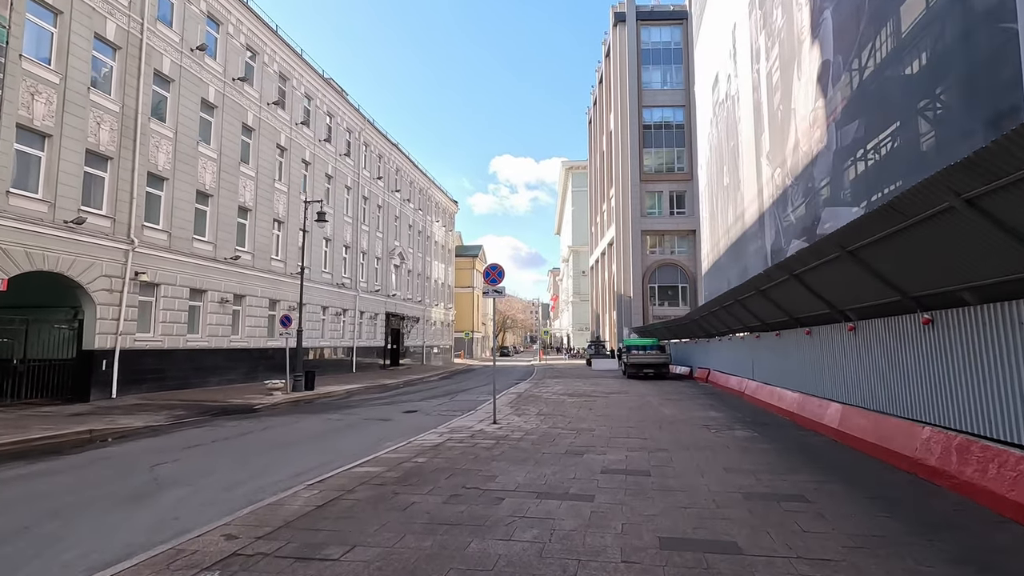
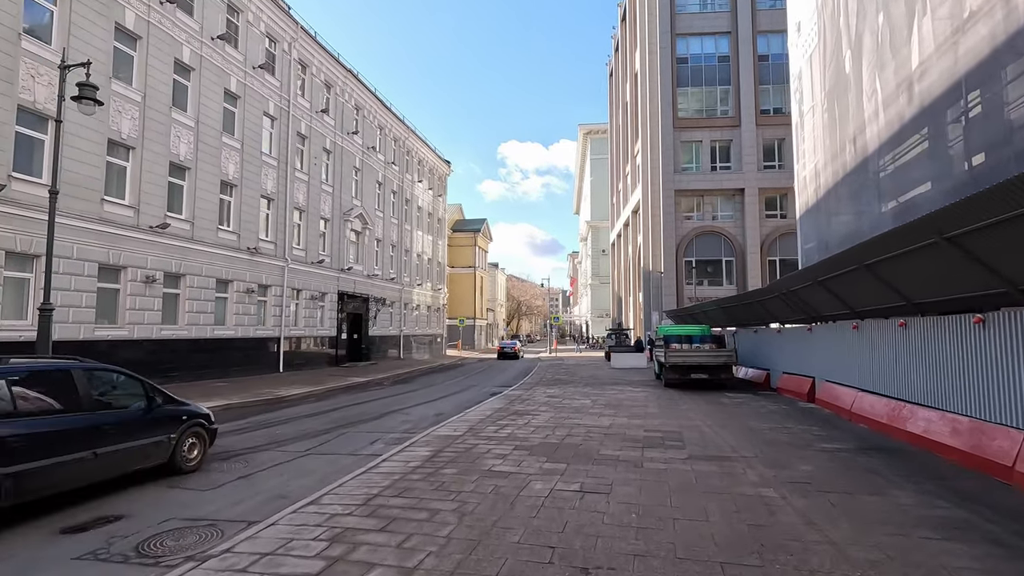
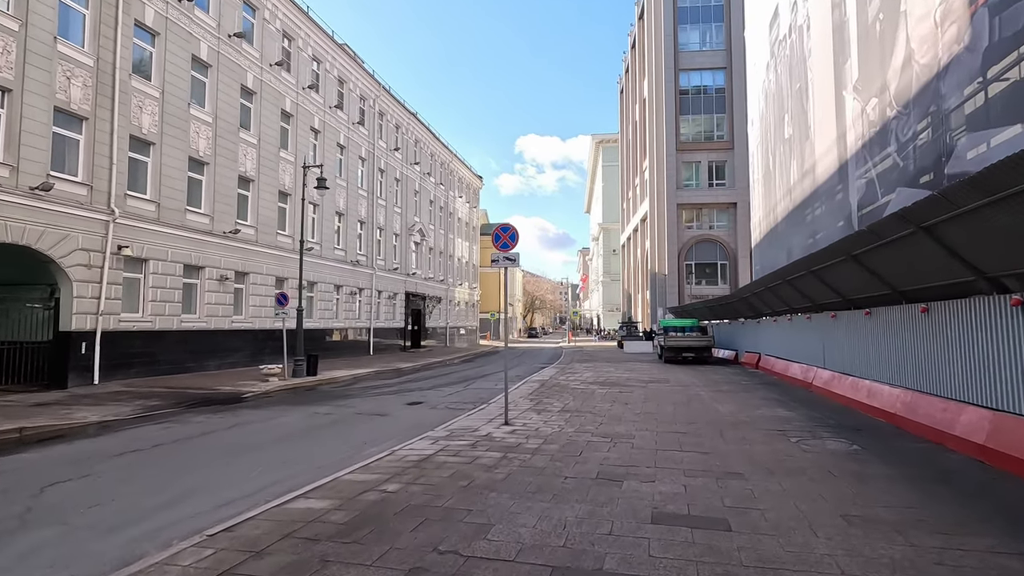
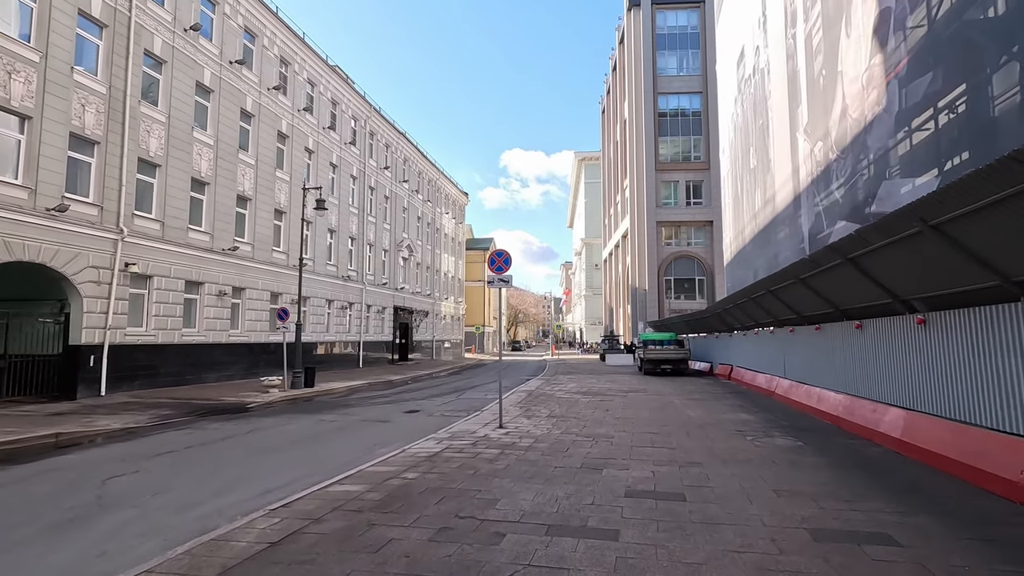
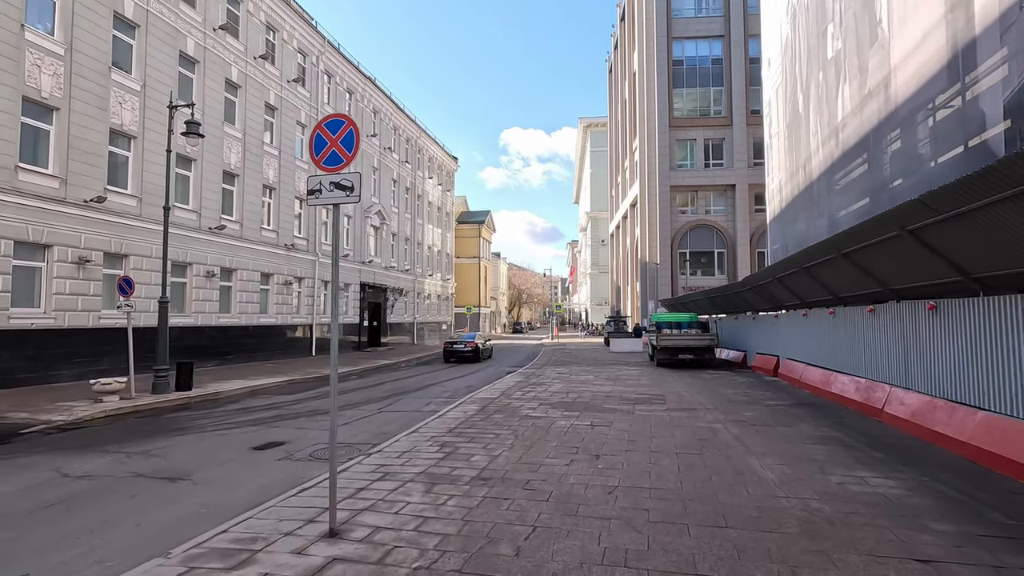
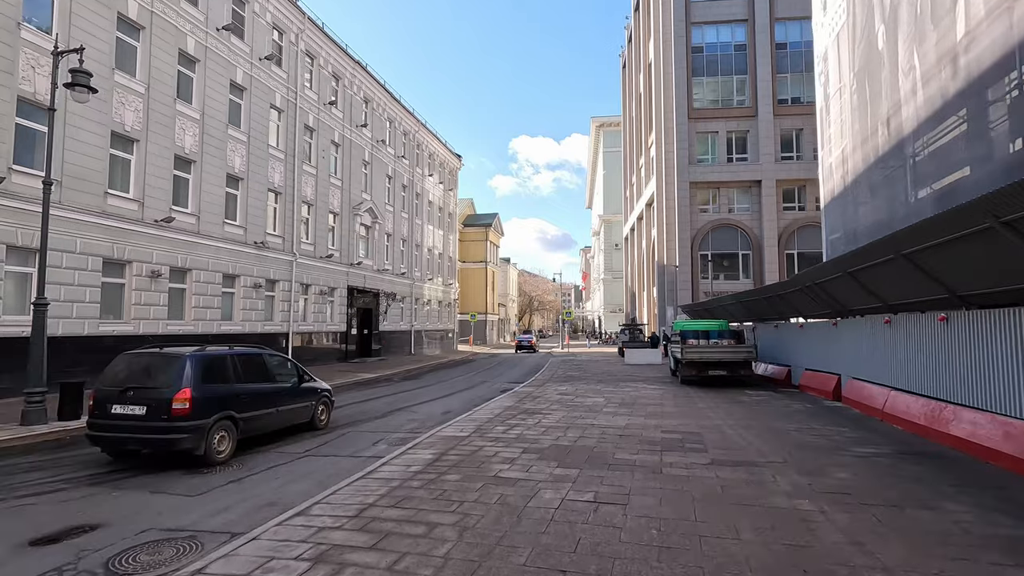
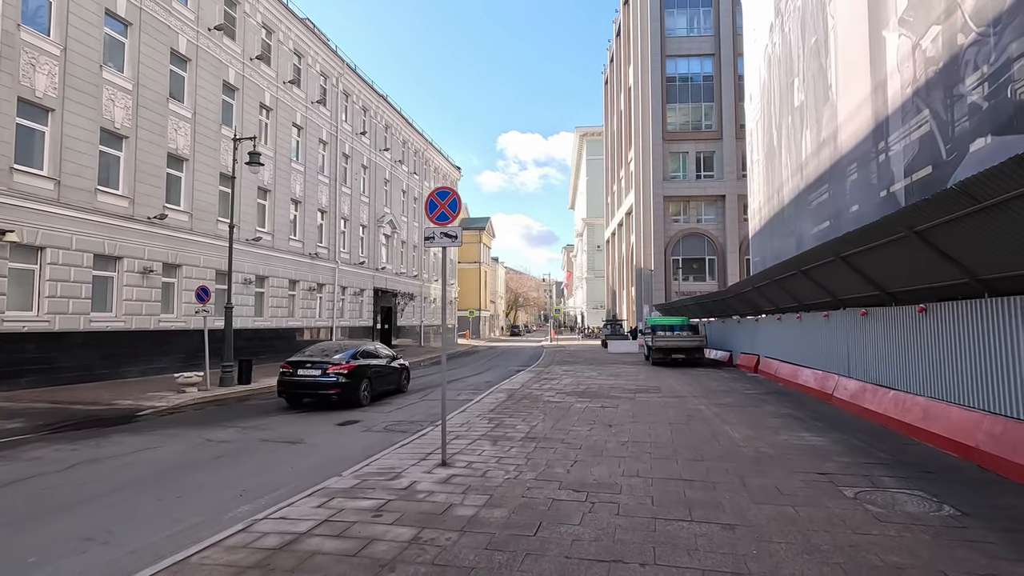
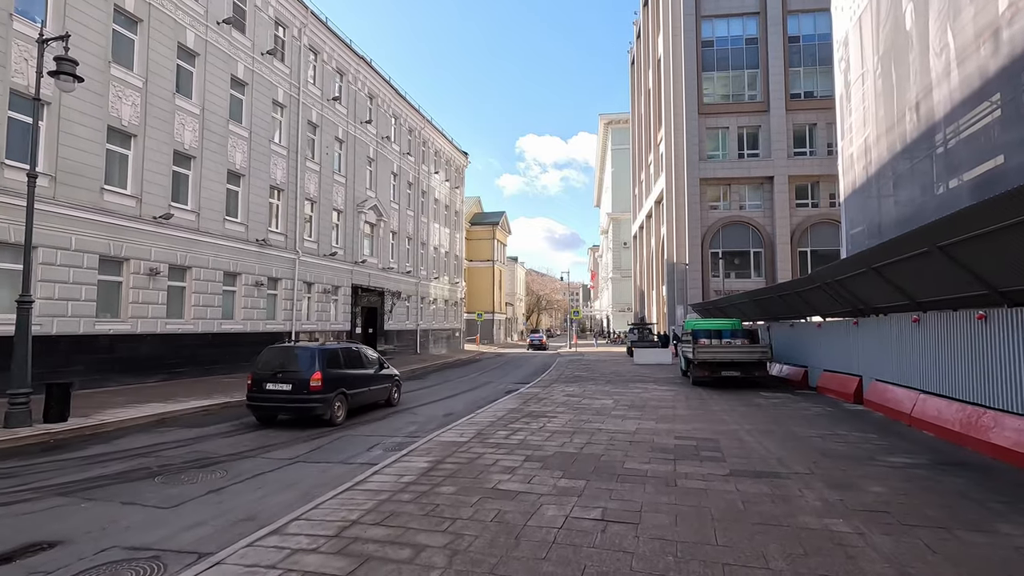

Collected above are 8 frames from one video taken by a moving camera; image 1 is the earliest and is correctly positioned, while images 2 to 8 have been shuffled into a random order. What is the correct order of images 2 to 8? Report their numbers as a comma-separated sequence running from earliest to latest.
4, 3, 7, 5, 2, 6, 8
